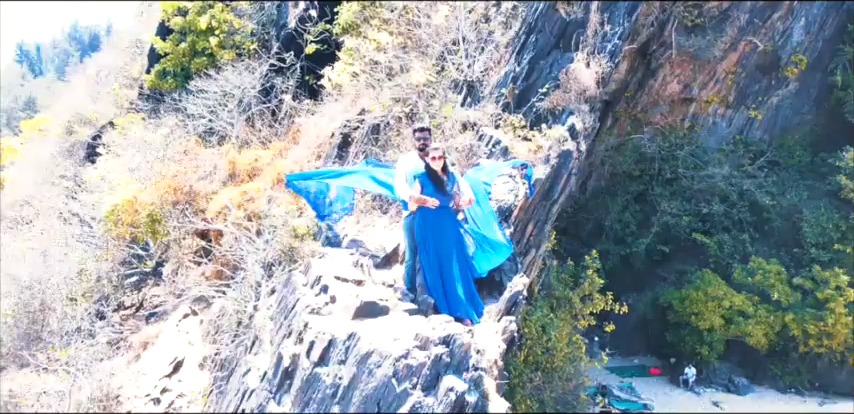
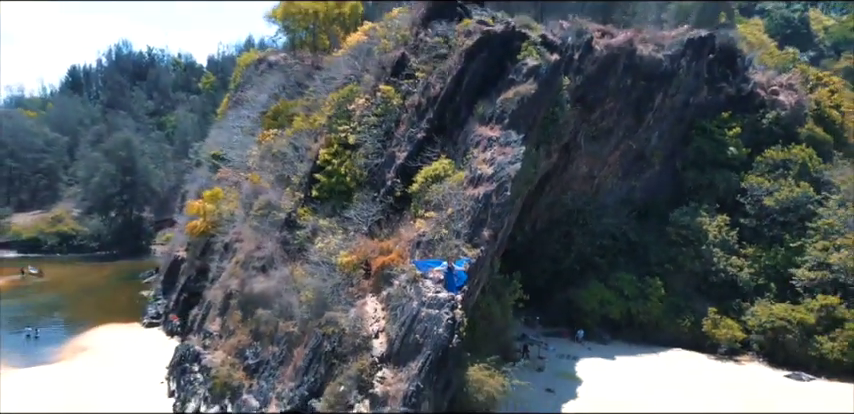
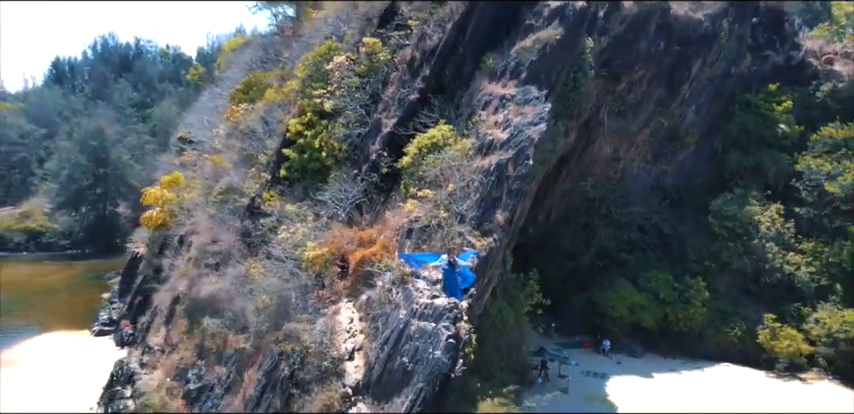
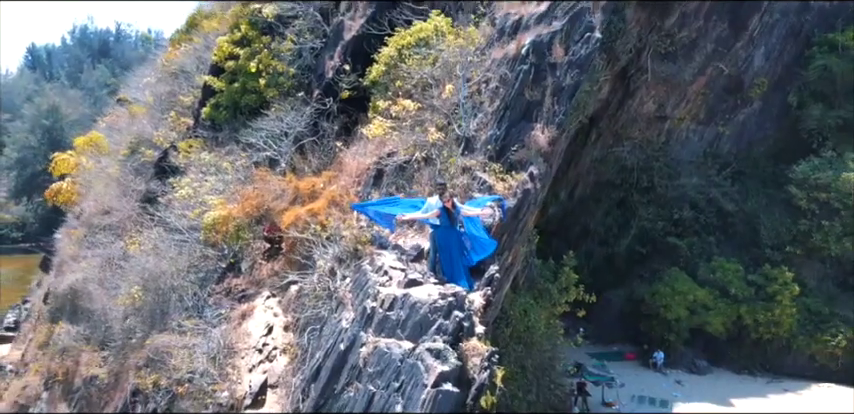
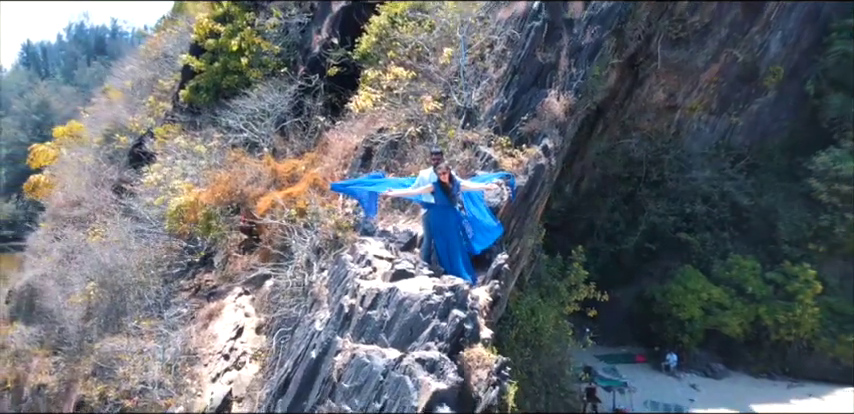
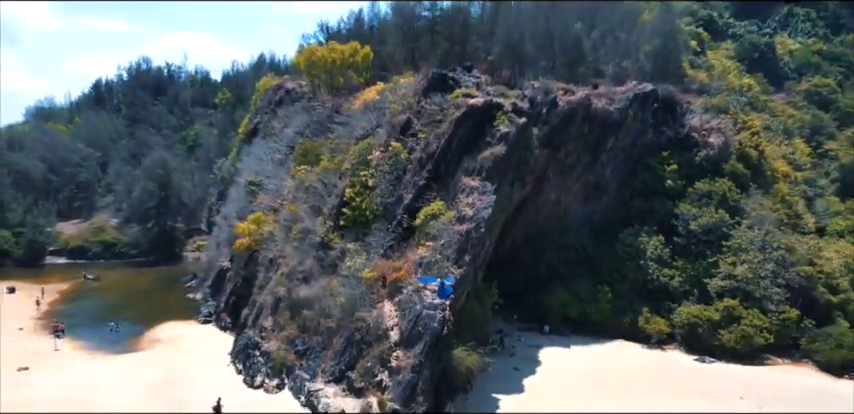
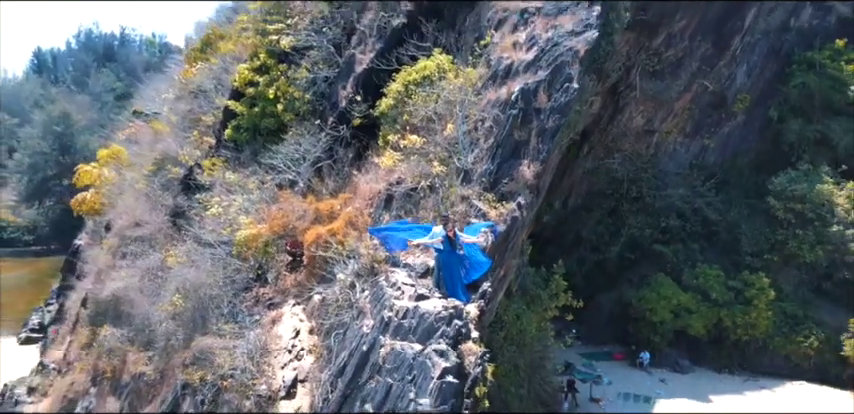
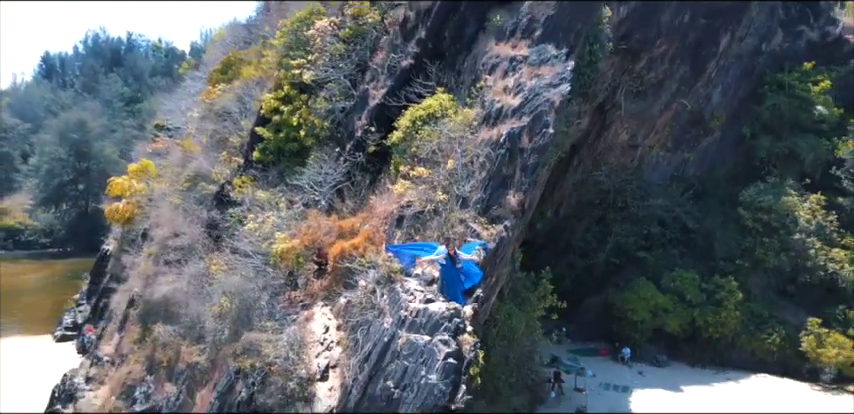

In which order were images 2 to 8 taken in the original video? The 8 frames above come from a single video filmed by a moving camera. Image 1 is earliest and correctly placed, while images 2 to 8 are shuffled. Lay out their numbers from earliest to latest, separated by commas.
5, 4, 7, 8, 3, 2, 6
